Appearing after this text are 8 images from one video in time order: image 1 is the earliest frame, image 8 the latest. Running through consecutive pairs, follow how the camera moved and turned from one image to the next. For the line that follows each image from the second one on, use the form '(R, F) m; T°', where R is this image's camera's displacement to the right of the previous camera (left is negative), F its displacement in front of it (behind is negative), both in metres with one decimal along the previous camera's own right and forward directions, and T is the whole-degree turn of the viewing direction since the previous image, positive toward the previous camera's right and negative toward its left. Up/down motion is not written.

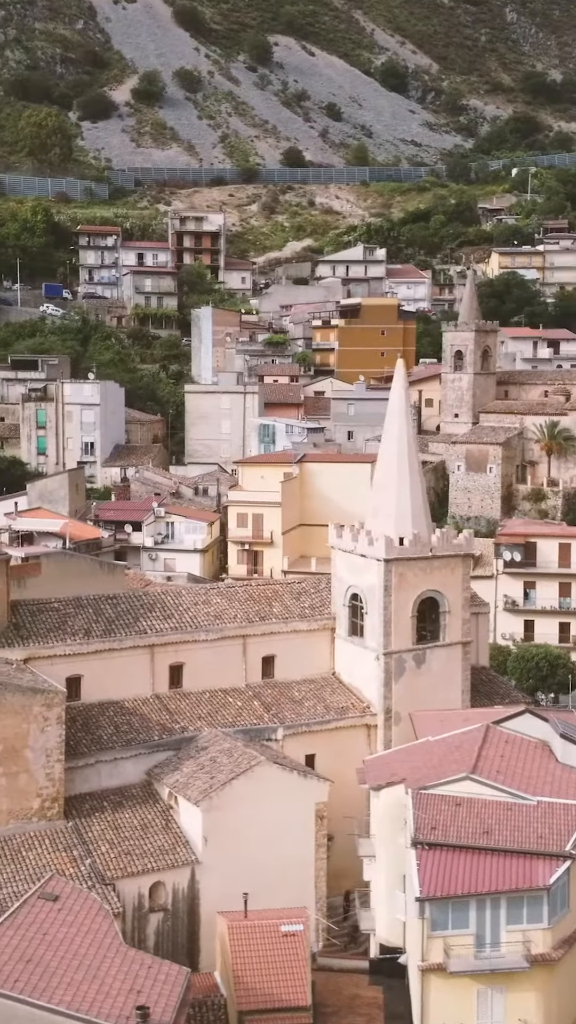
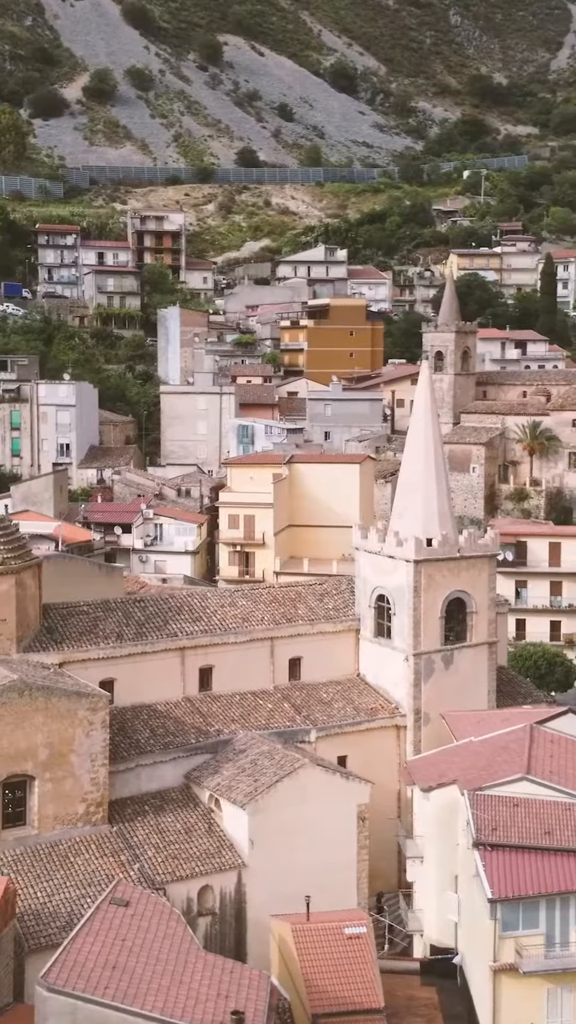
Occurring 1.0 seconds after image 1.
(-2.2, 0.0) m; +3°
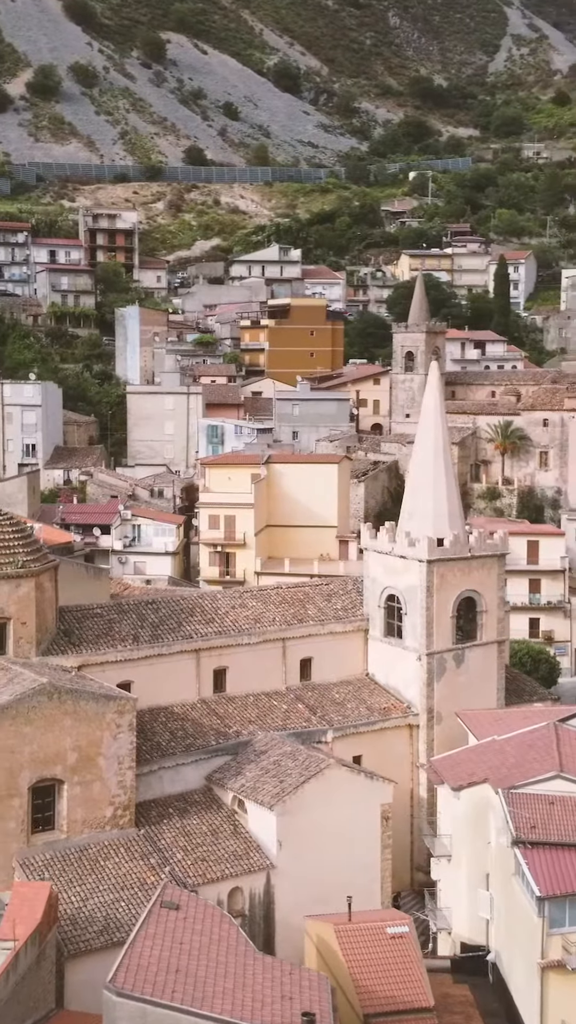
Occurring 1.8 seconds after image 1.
(-1.9, 0.0) m; +3°
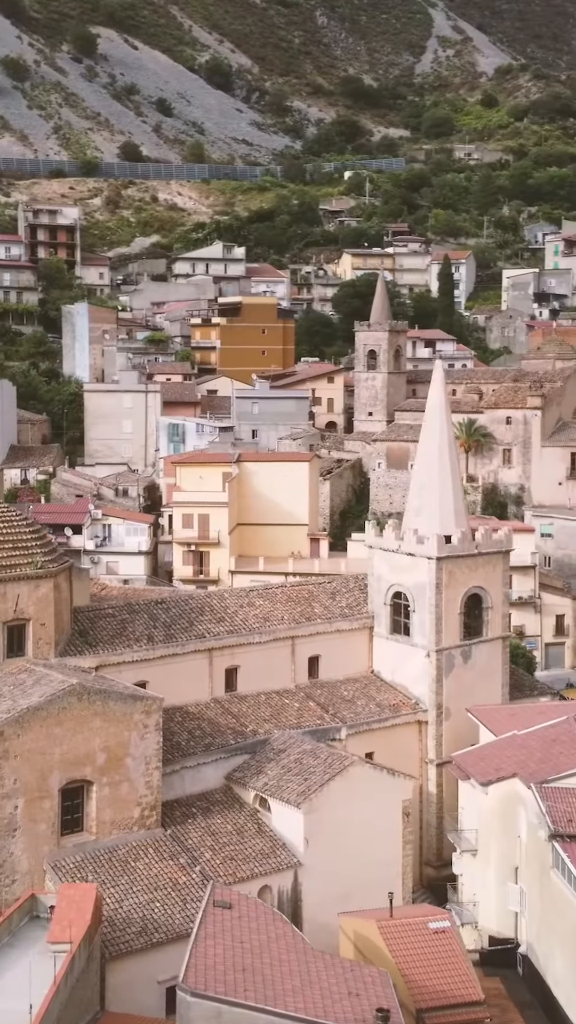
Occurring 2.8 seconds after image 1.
(-2.1, +0.1) m; +4°
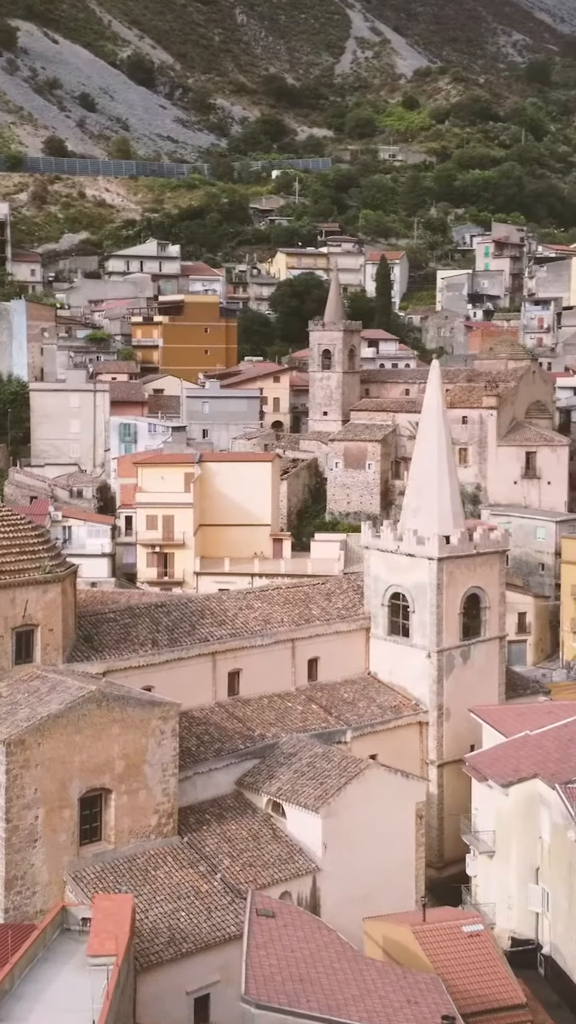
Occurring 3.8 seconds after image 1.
(-2.1, +0.4) m; +4°
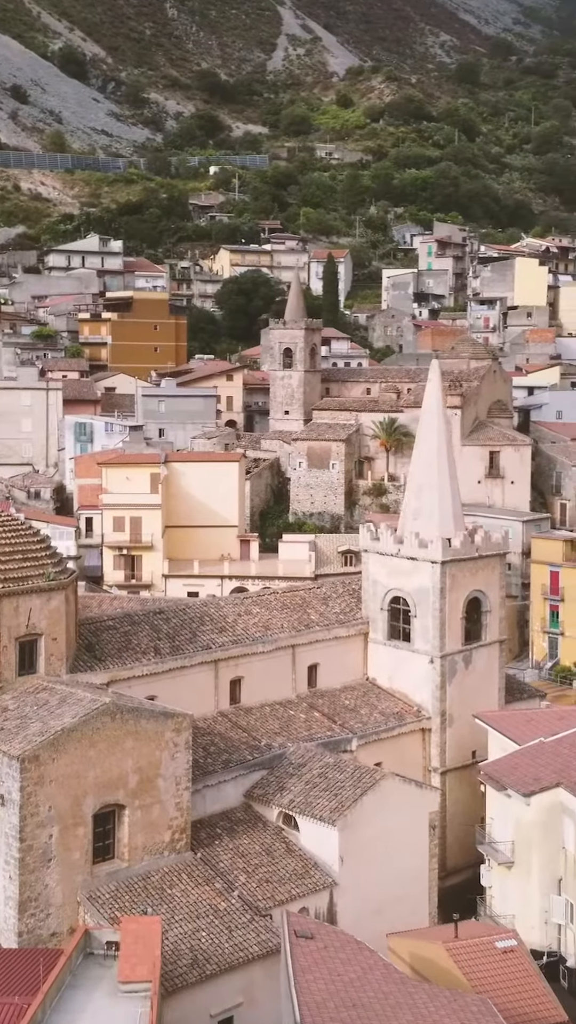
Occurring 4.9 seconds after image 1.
(-1.7, +0.9) m; +4°
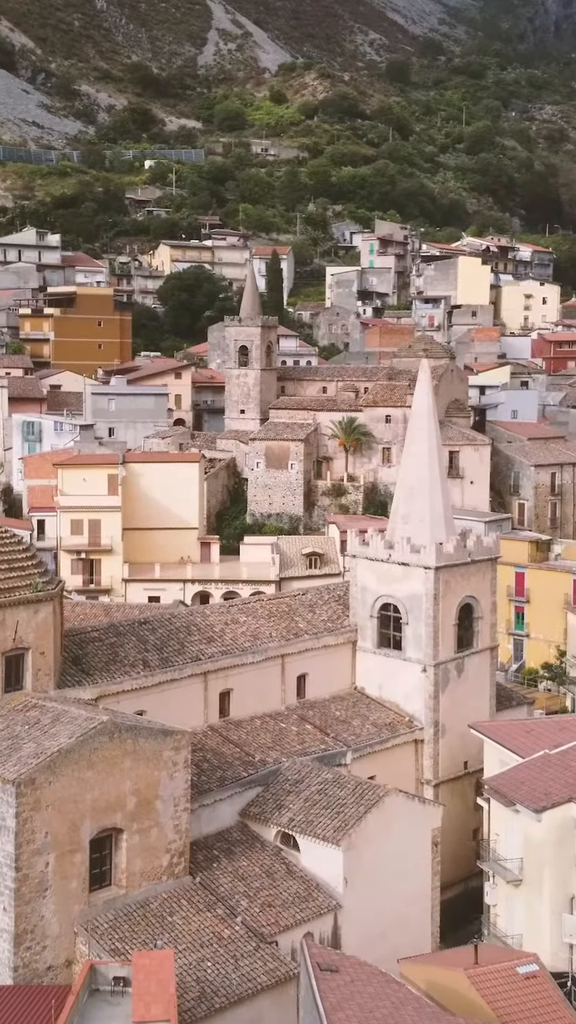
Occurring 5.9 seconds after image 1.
(-1.4, +1.2) m; +3°
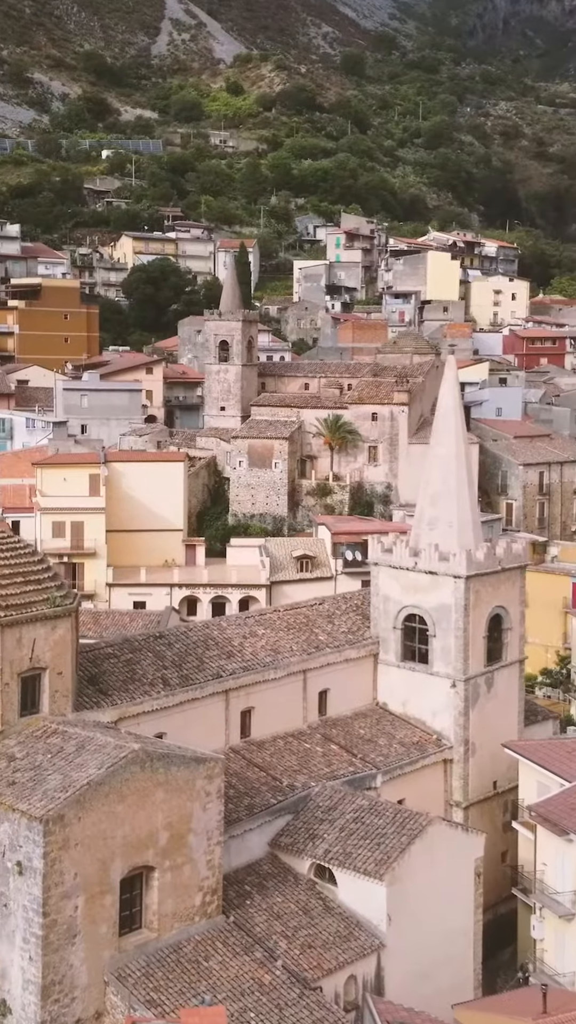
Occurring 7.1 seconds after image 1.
(-1.5, +1.8) m; +3°
